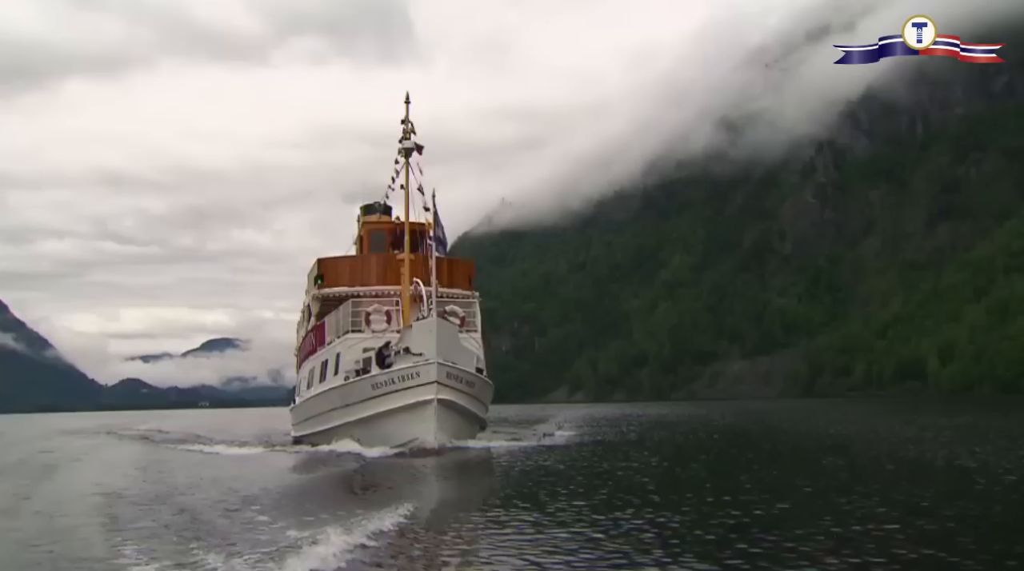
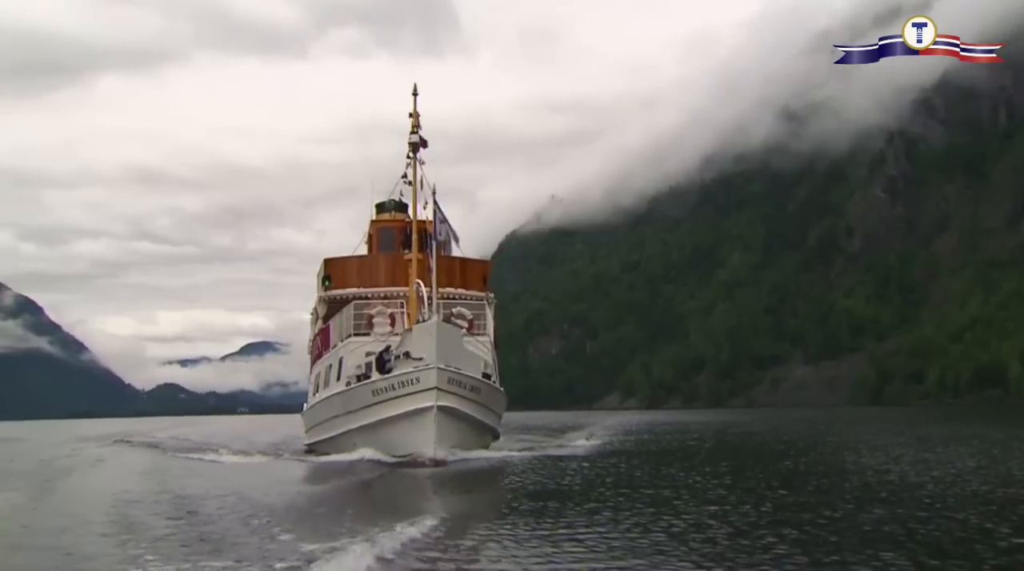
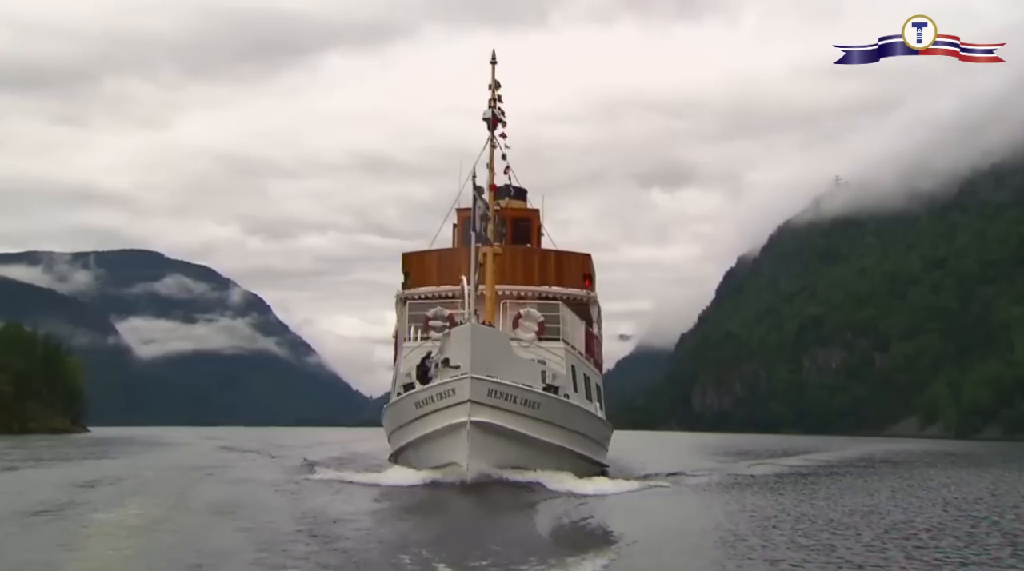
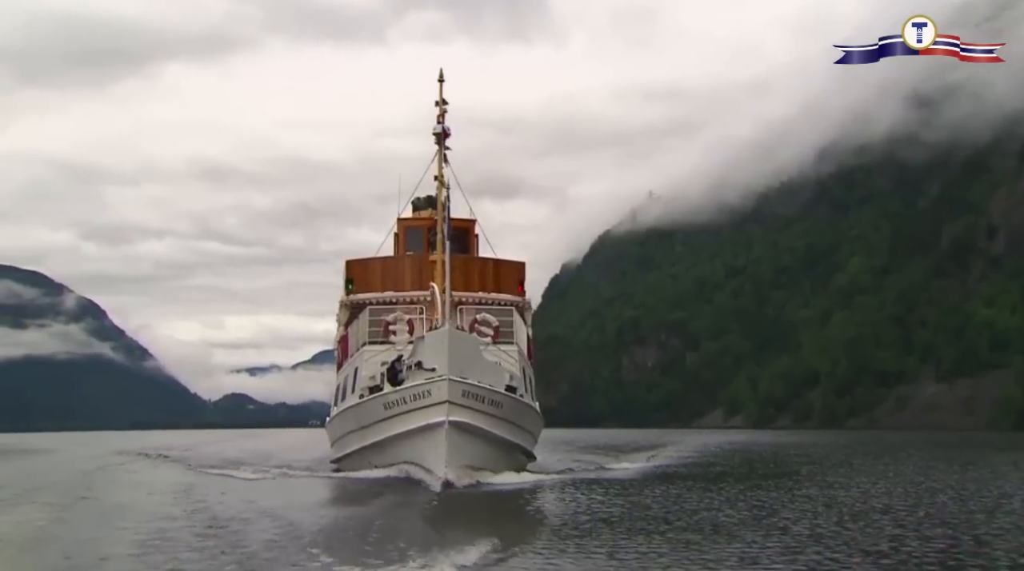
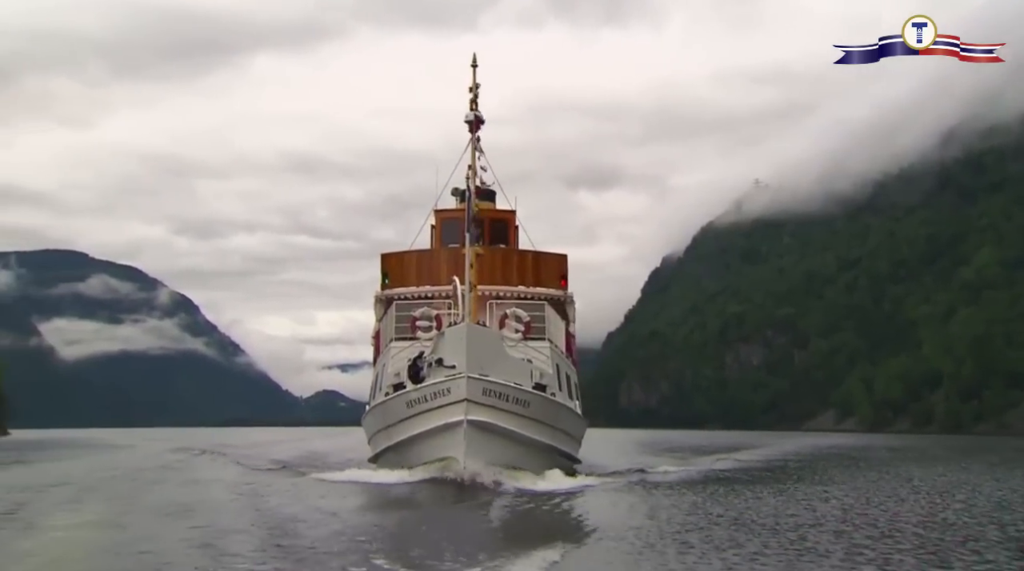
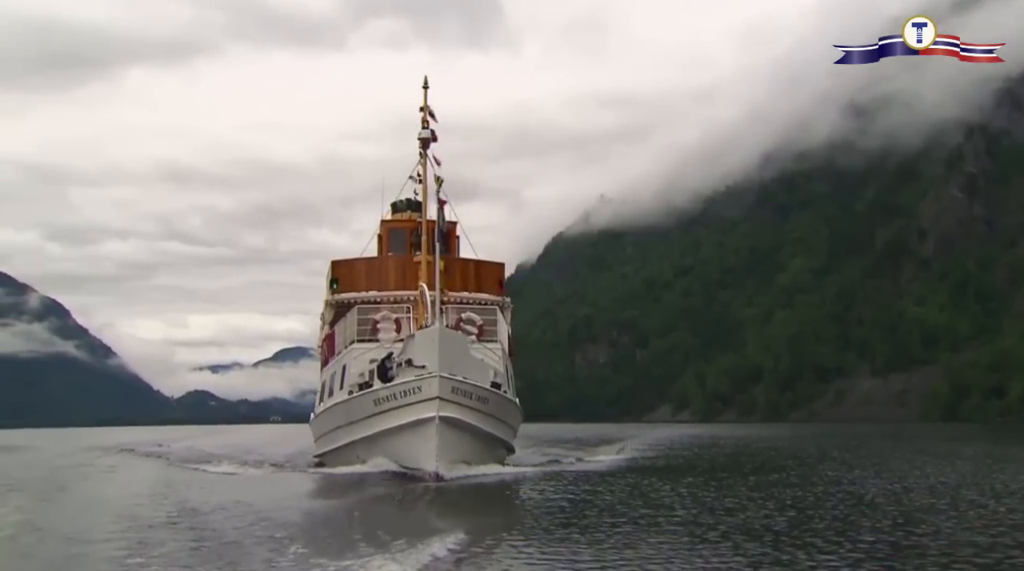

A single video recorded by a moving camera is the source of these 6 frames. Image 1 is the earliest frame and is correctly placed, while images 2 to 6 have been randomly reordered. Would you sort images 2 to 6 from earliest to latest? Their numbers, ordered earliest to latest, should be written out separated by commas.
2, 6, 4, 5, 3
